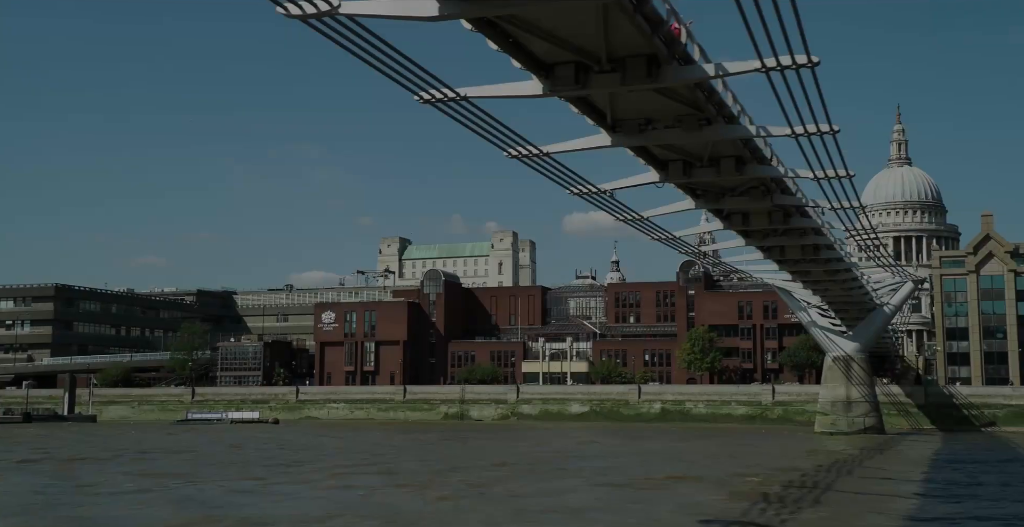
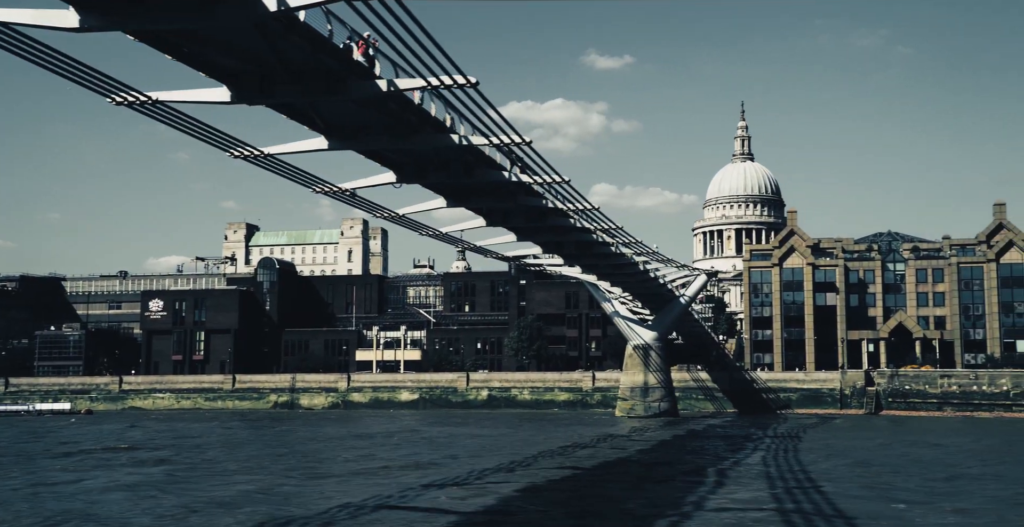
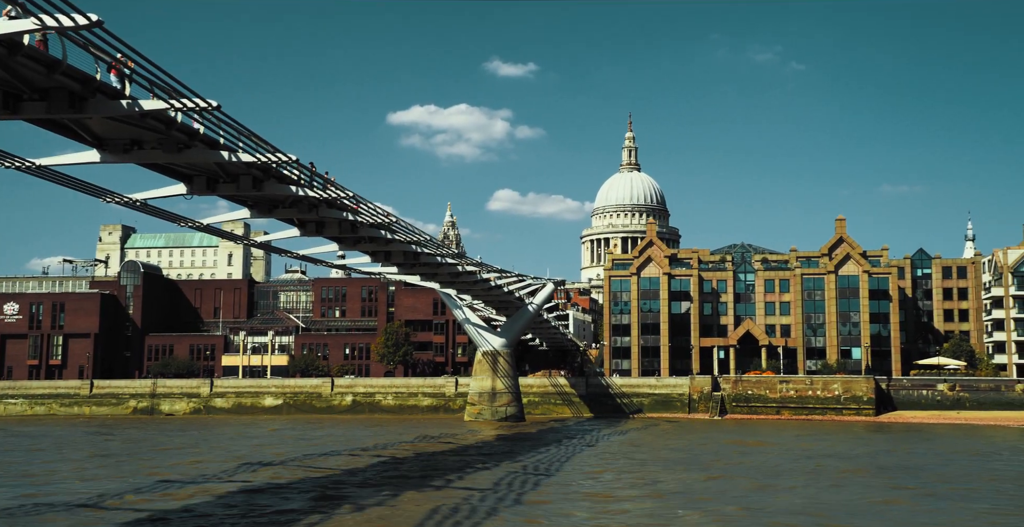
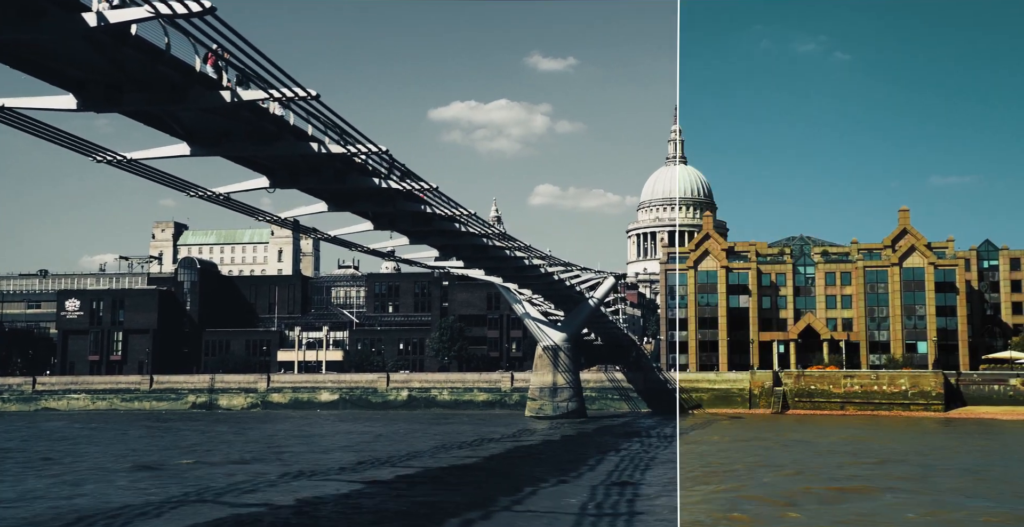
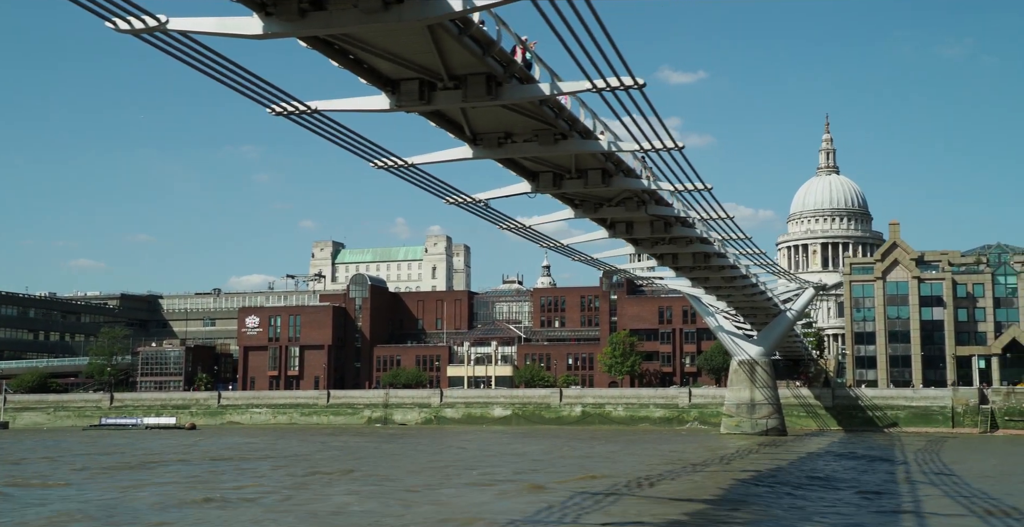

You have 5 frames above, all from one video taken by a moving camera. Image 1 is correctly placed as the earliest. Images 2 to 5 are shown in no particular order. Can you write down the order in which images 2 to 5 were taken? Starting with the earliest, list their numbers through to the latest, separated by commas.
5, 2, 4, 3
